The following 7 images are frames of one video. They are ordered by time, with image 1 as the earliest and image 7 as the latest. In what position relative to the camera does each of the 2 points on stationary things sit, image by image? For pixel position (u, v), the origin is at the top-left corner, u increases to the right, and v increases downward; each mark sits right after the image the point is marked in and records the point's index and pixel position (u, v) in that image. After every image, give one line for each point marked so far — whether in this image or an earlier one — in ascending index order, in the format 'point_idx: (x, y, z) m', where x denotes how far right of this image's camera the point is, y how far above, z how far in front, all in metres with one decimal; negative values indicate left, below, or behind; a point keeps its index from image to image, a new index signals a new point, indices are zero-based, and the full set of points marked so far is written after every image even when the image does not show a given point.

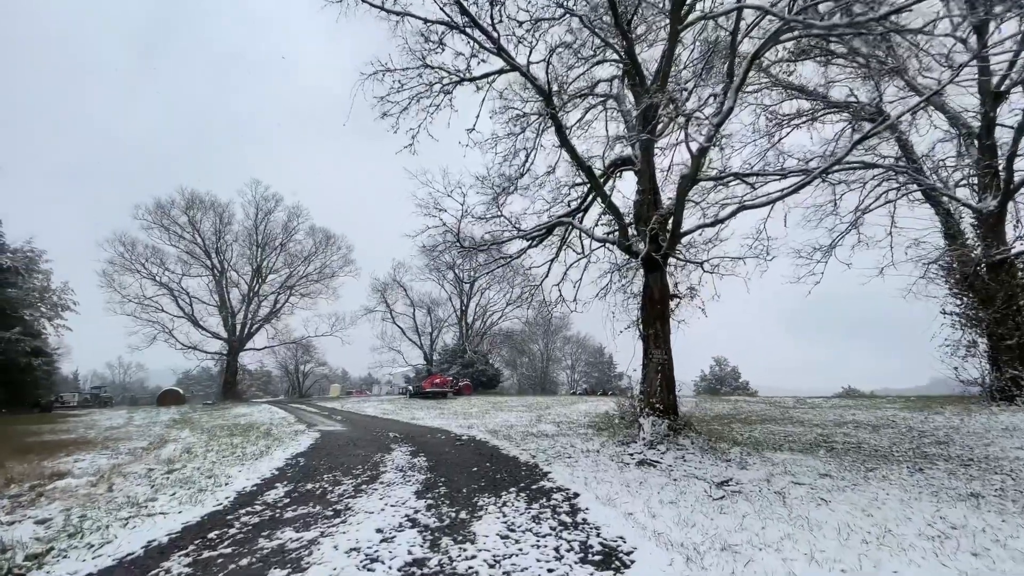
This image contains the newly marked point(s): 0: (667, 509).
0: (+1.5, -2.1, +4.4) m
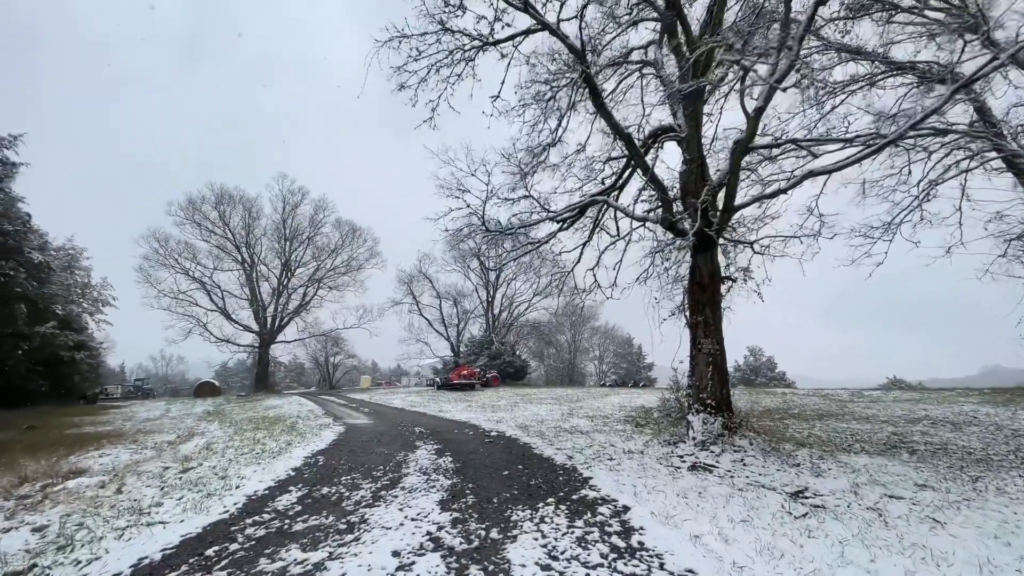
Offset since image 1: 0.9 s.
0: (+1.8, -1.9, +3.6) m
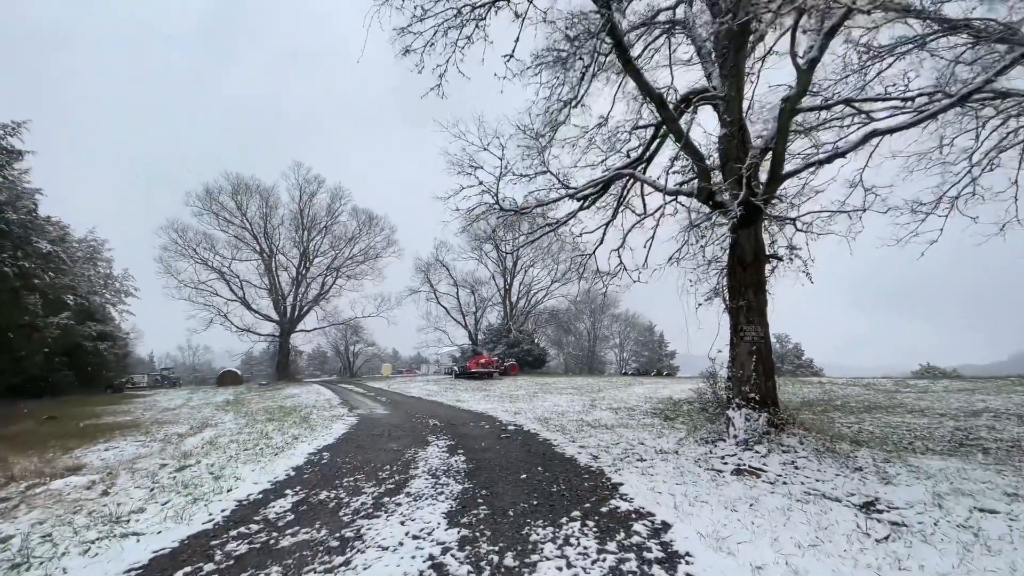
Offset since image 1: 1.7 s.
0: (+1.9, -1.7, +2.9) m
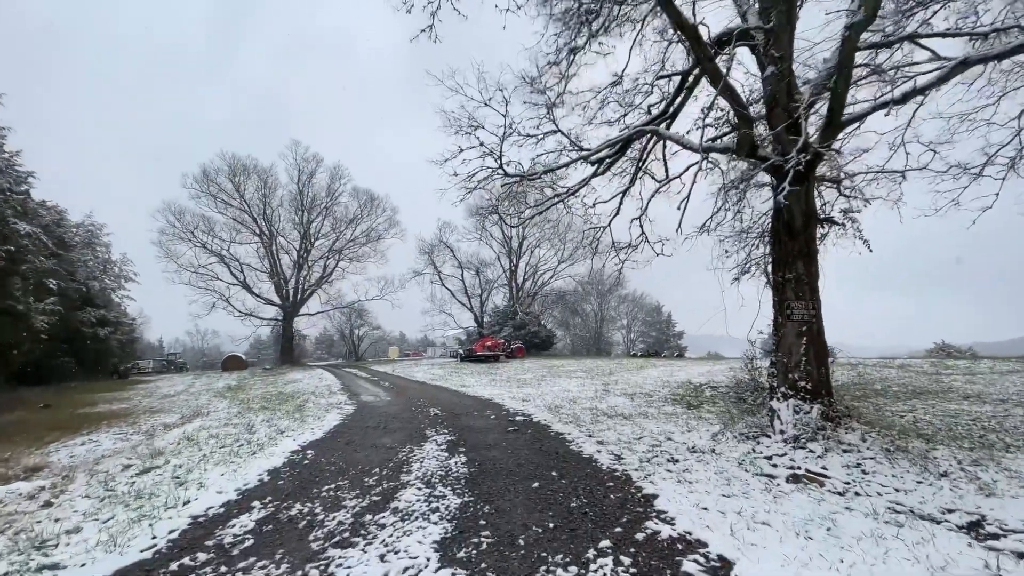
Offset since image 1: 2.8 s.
0: (+2.0, -1.5, +2.1) m
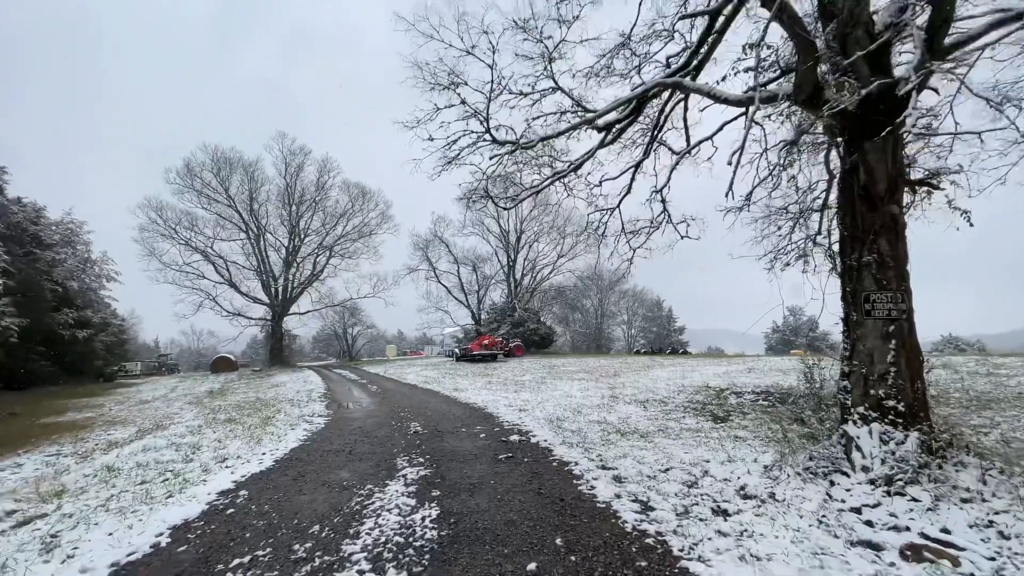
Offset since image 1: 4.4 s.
0: (+1.9, -1.5, +0.7) m
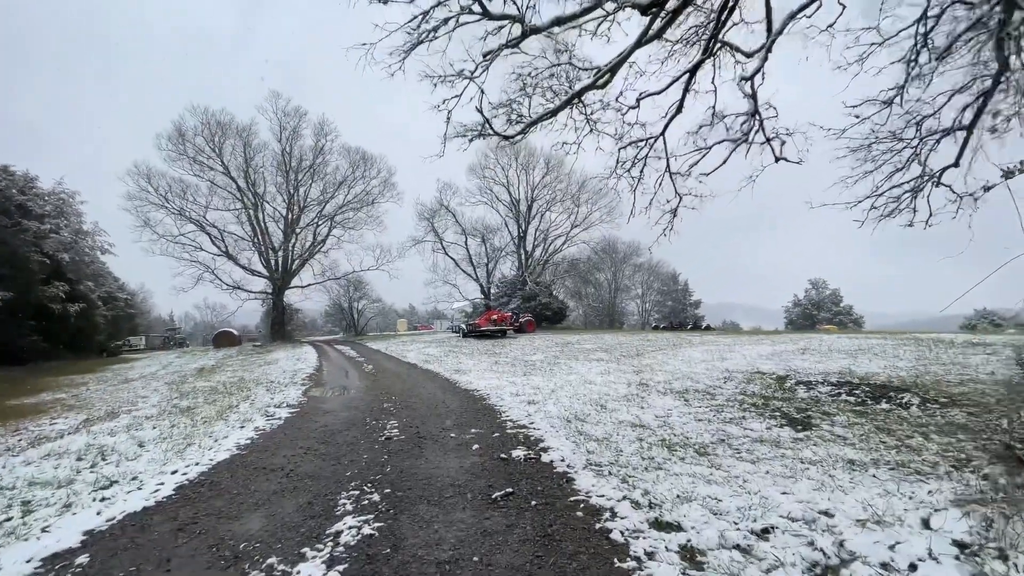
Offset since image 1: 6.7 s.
0: (+1.8, -1.3, -1.2) m
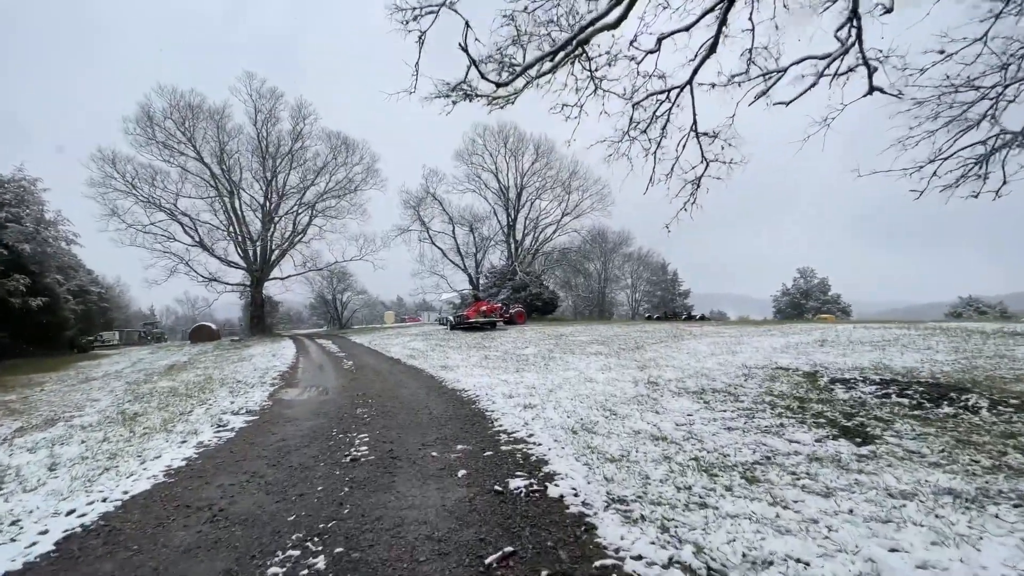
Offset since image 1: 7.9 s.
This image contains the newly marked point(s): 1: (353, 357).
0: (+1.9, -1.3, -2.2) m
1: (-5.8, -2.5, +17.1) m
